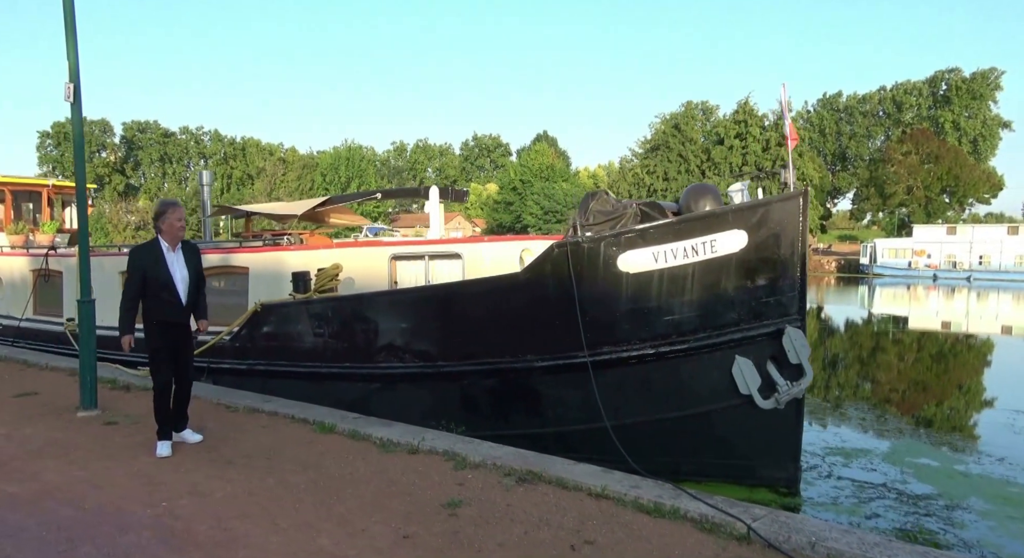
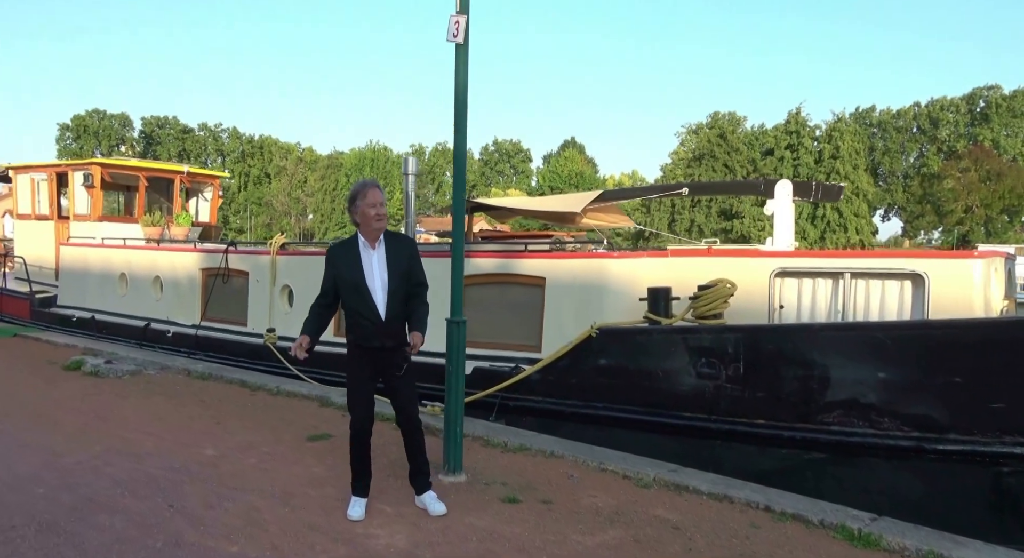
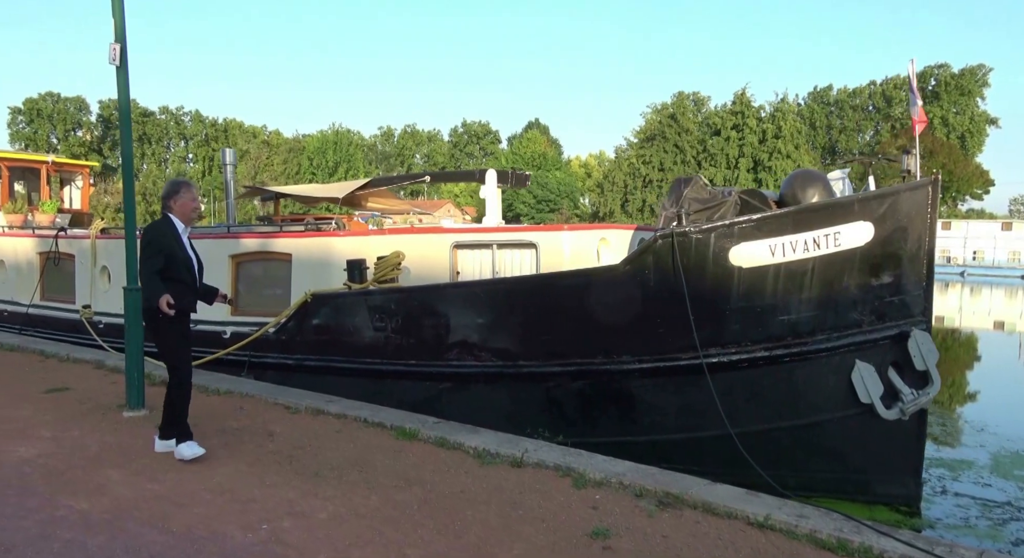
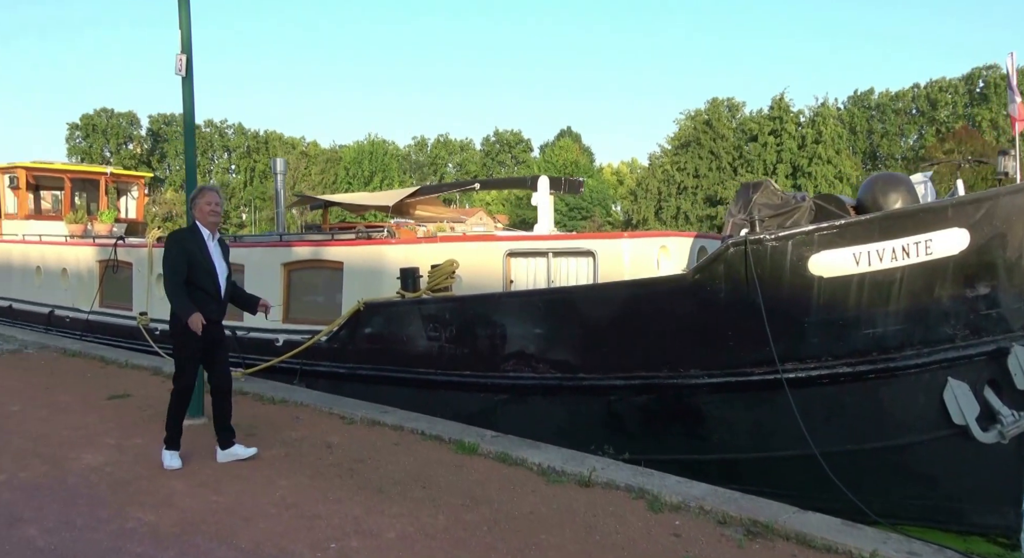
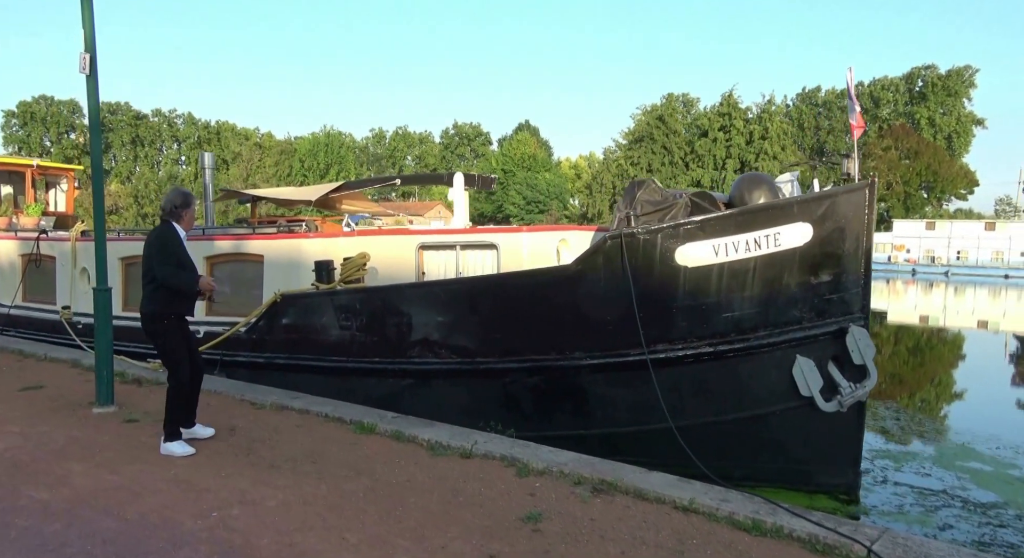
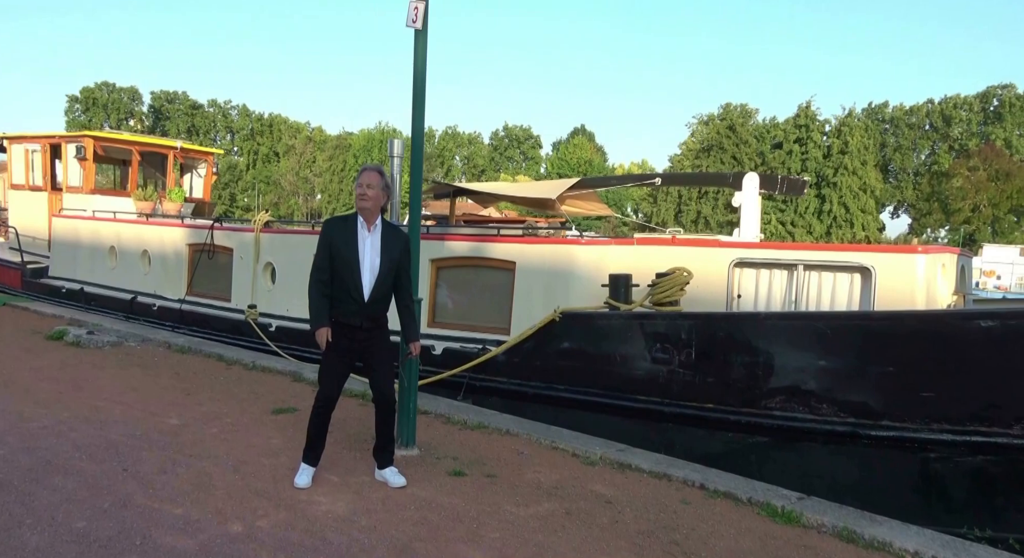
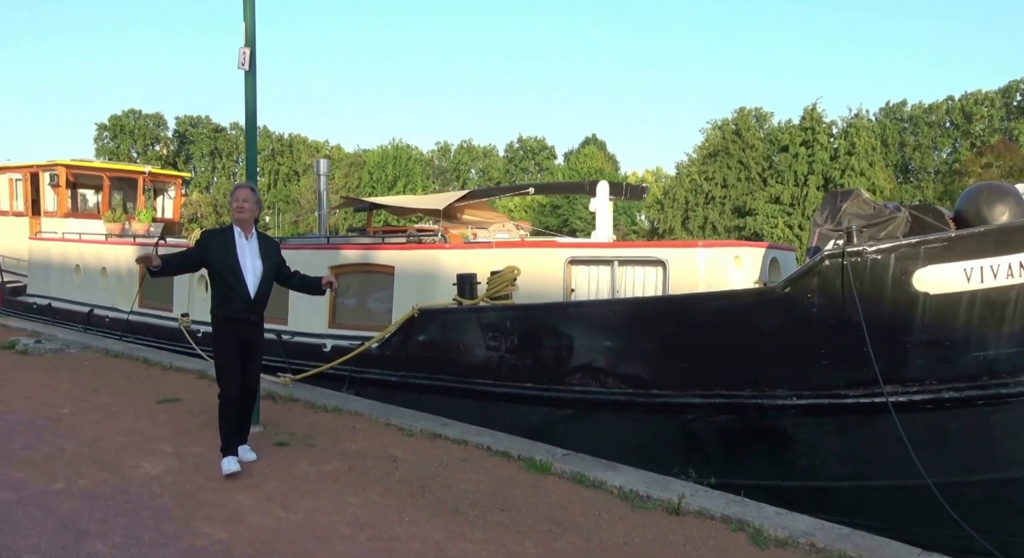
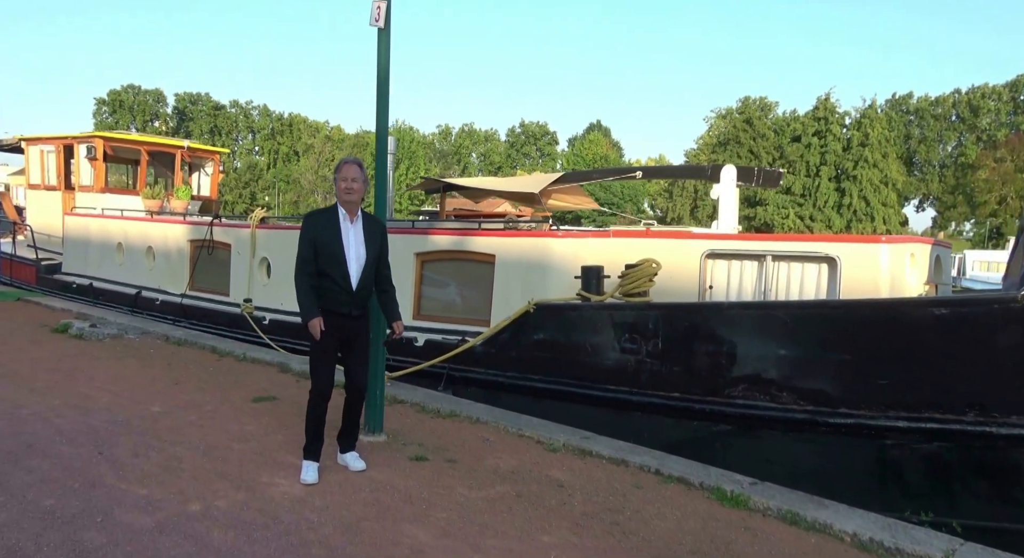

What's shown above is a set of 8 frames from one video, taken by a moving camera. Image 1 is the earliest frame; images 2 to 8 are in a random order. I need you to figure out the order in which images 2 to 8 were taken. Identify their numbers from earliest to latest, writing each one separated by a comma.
5, 3, 4, 7, 8, 6, 2
